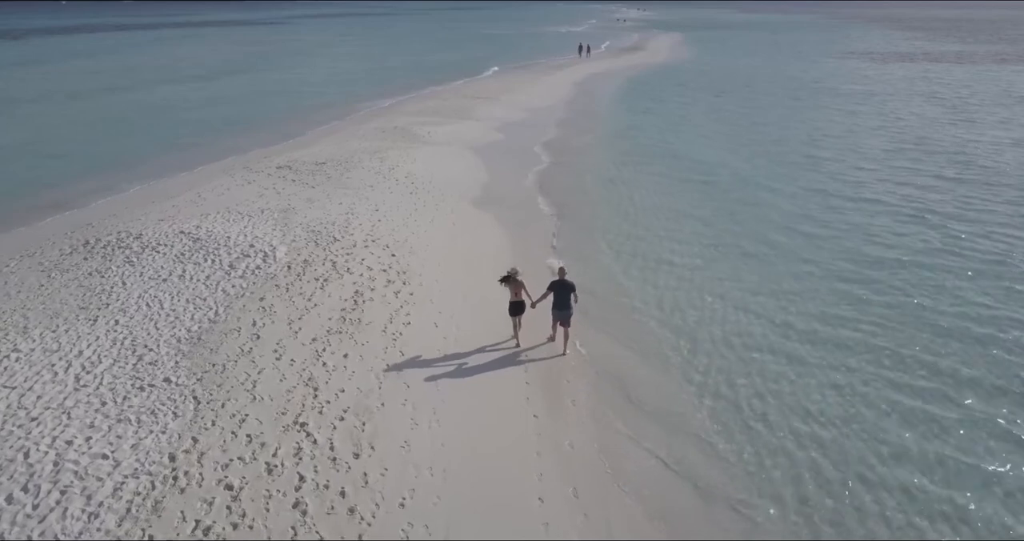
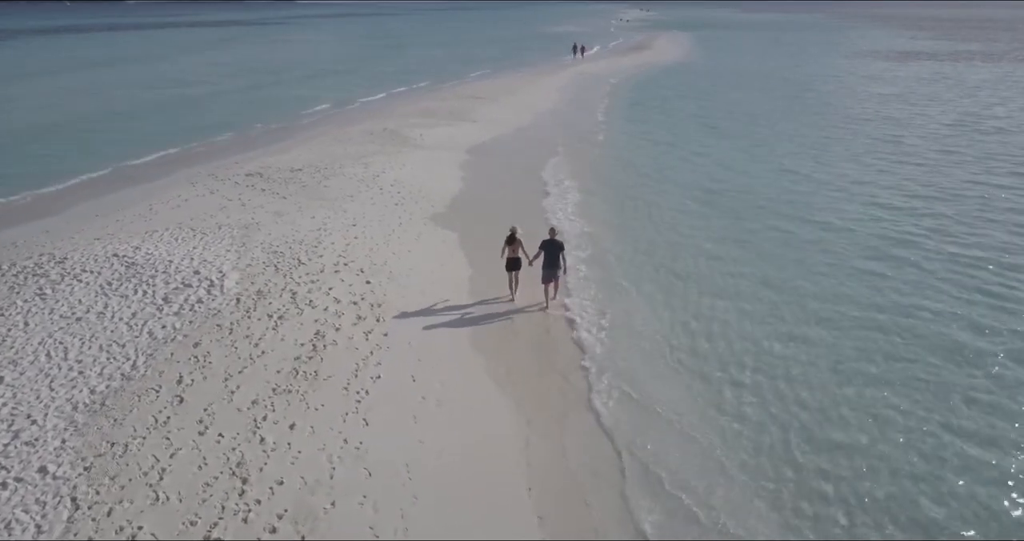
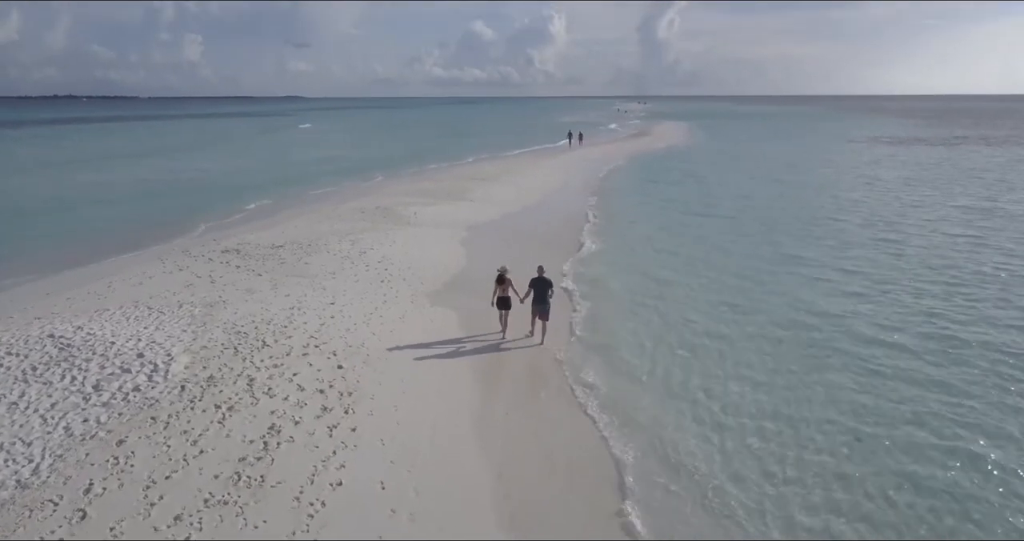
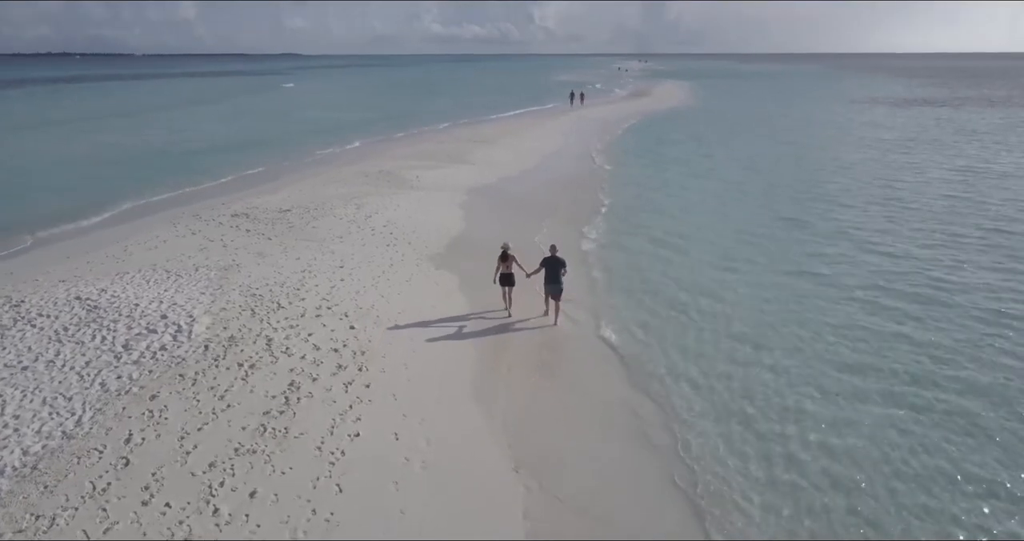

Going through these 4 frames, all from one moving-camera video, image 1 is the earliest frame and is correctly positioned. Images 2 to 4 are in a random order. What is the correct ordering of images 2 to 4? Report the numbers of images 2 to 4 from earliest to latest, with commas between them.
2, 4, 3
